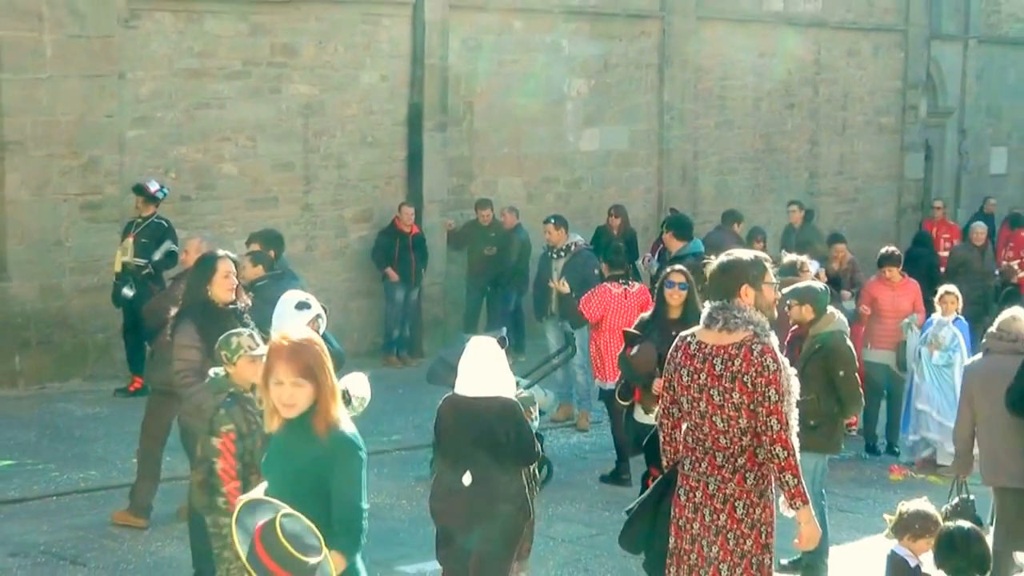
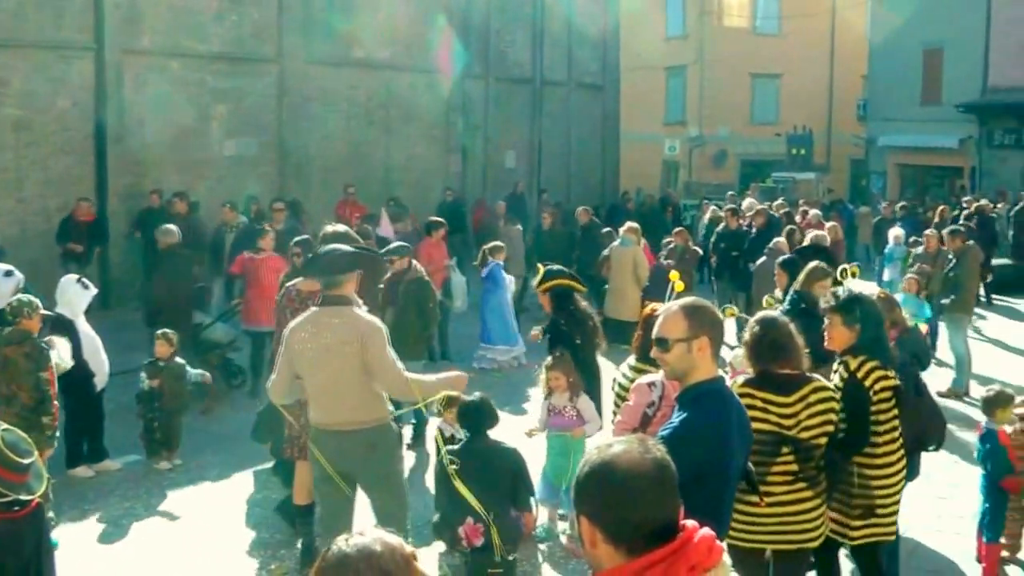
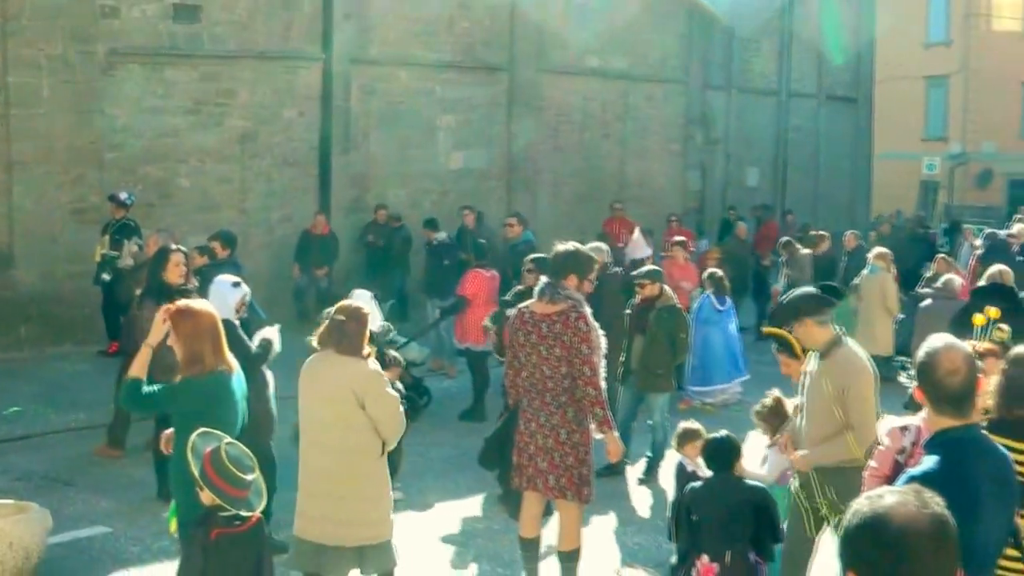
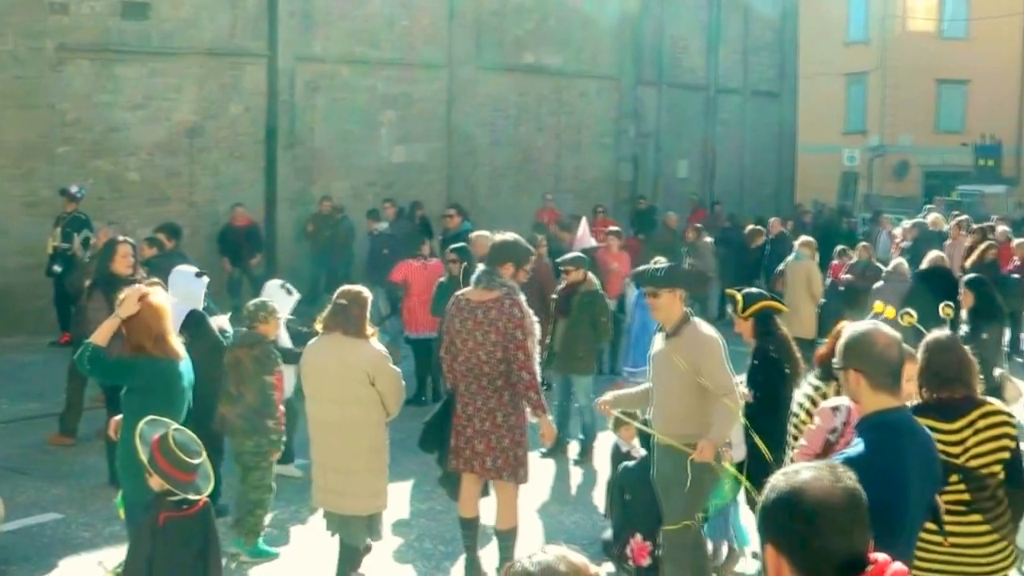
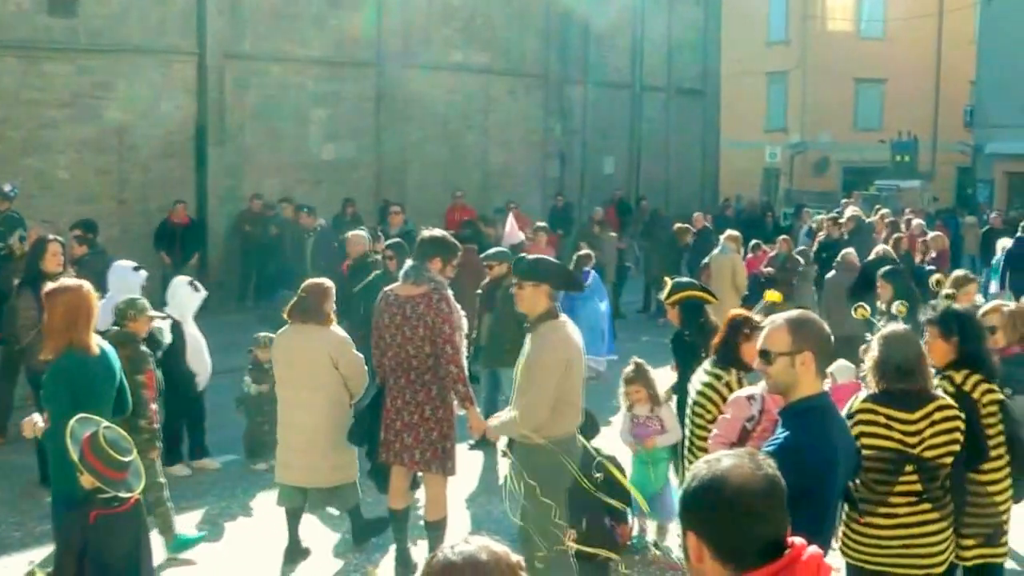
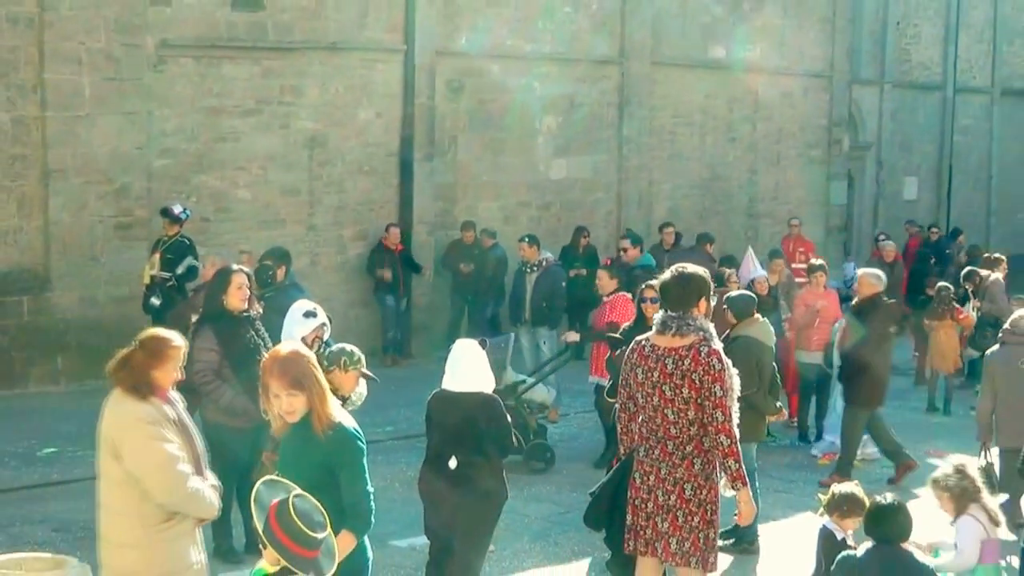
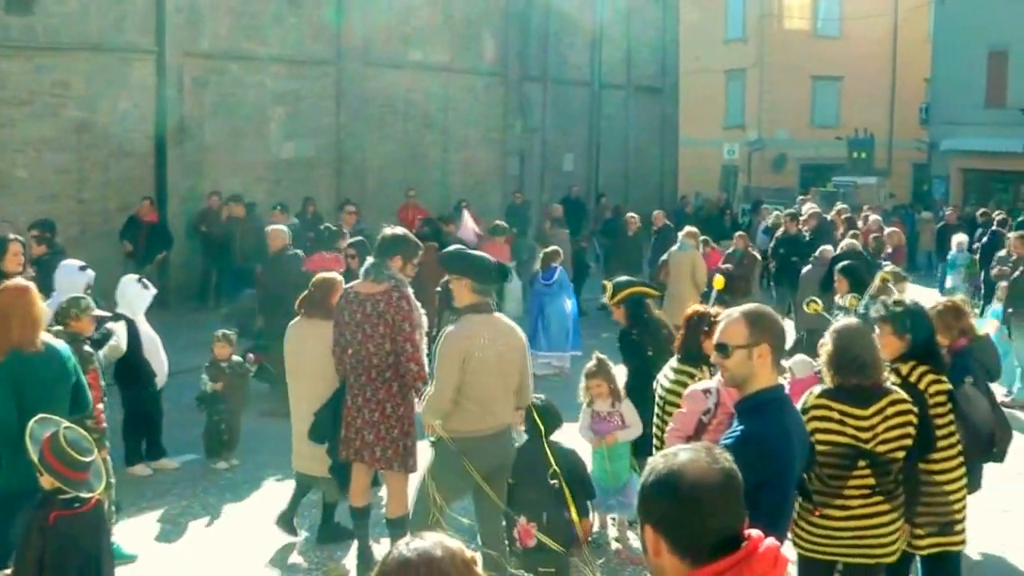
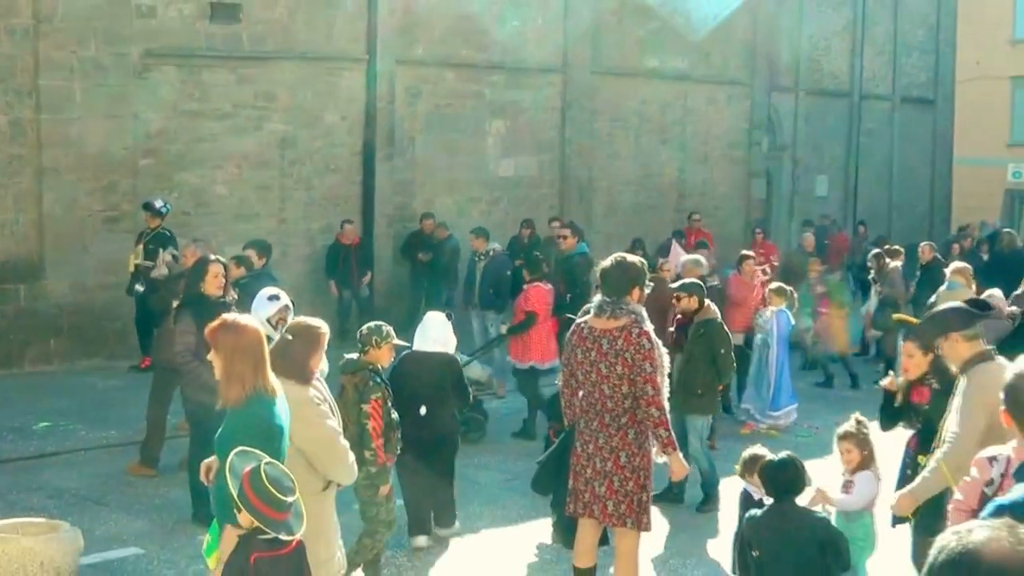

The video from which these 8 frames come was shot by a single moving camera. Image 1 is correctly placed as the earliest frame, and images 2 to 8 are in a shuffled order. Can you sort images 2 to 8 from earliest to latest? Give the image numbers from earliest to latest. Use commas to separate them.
6, 8, 3, 4, 5, 7, 2
